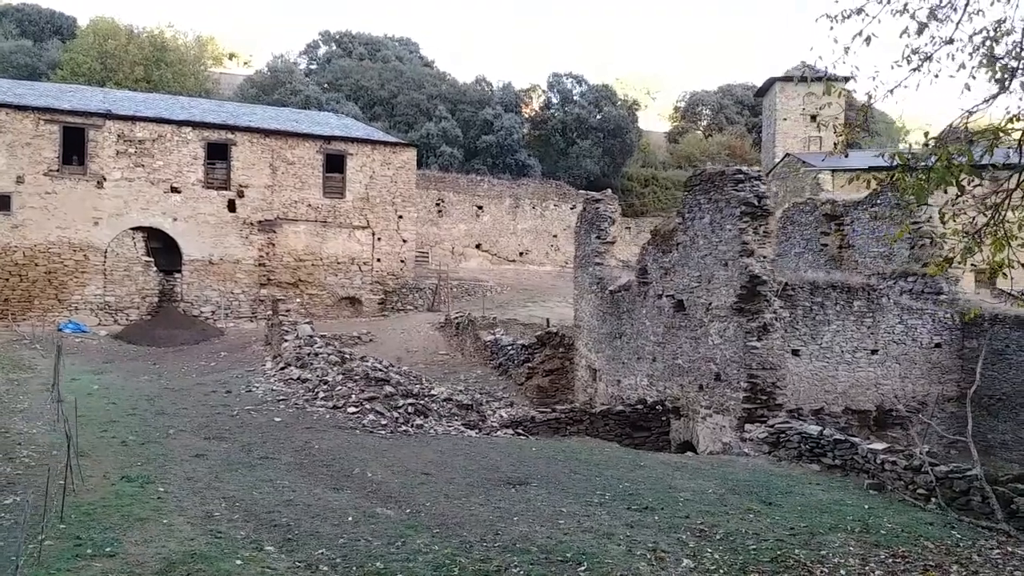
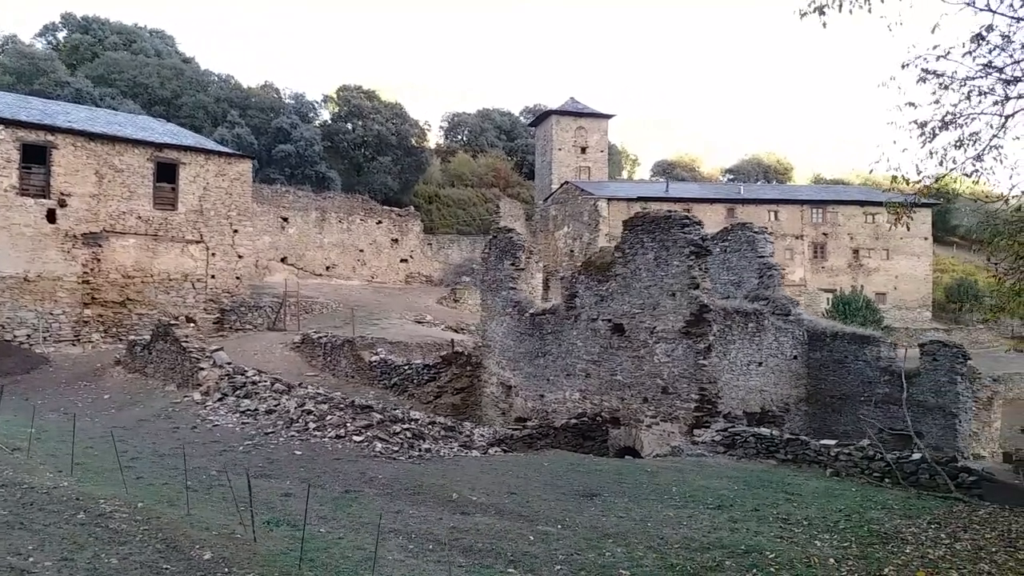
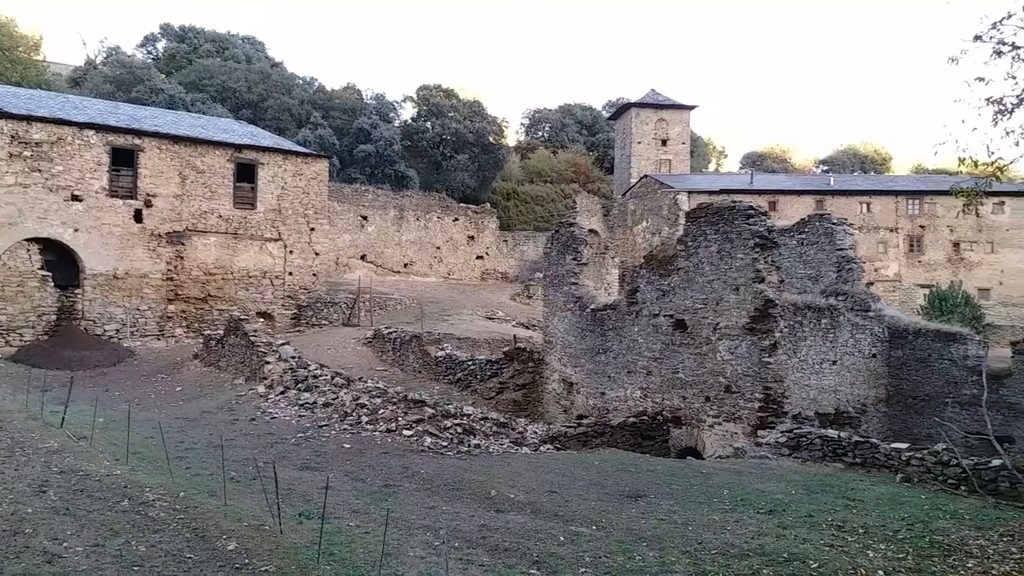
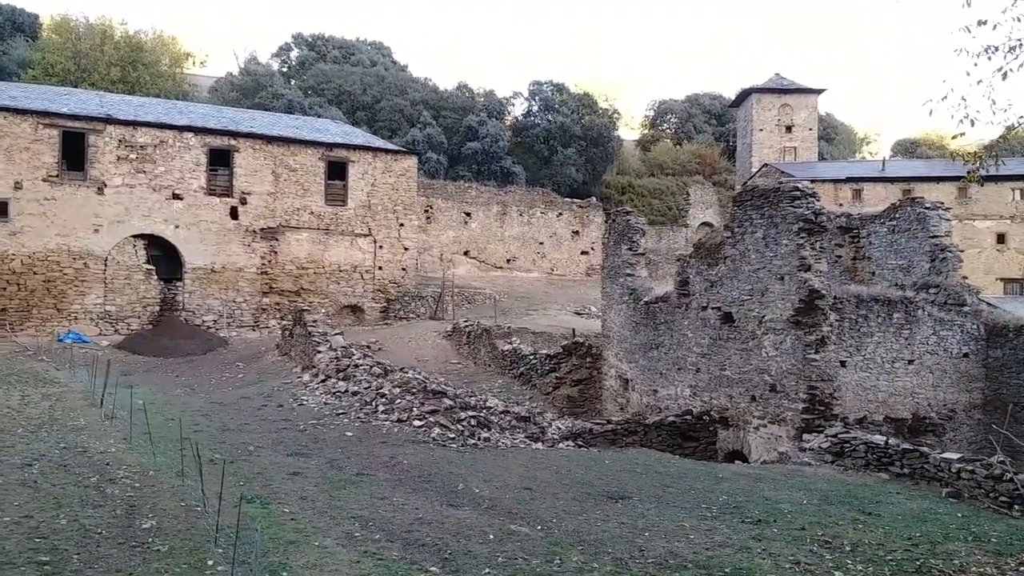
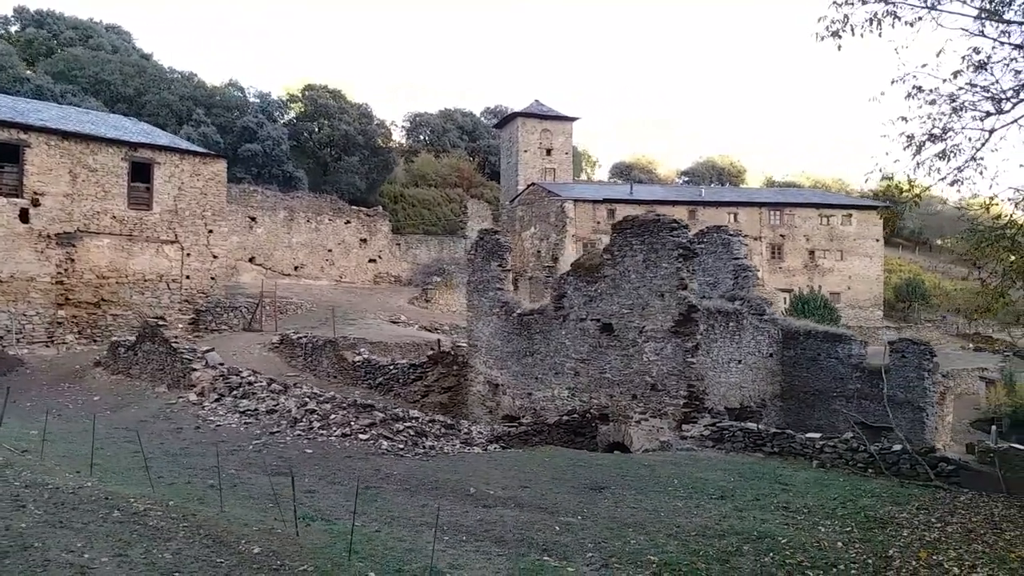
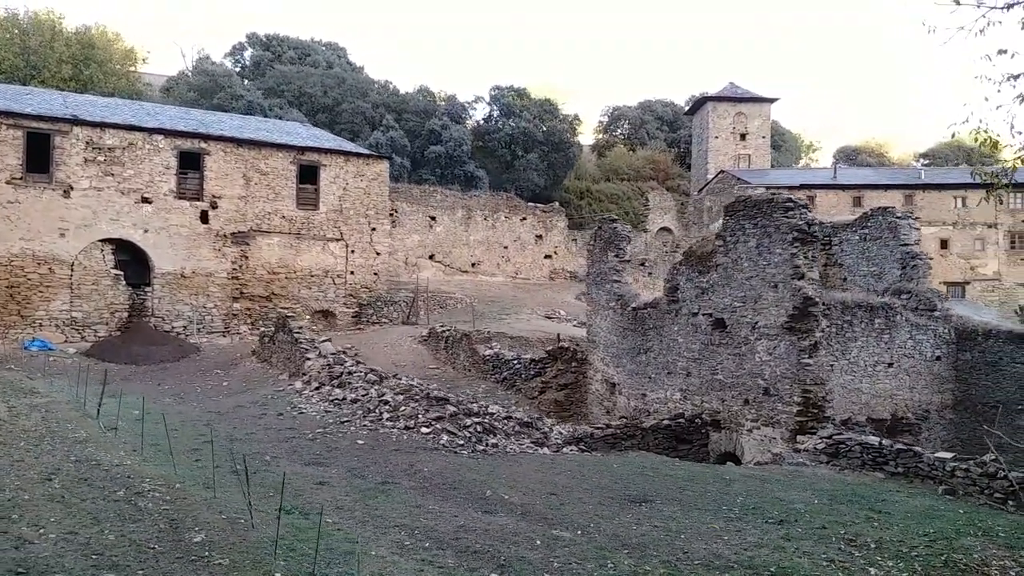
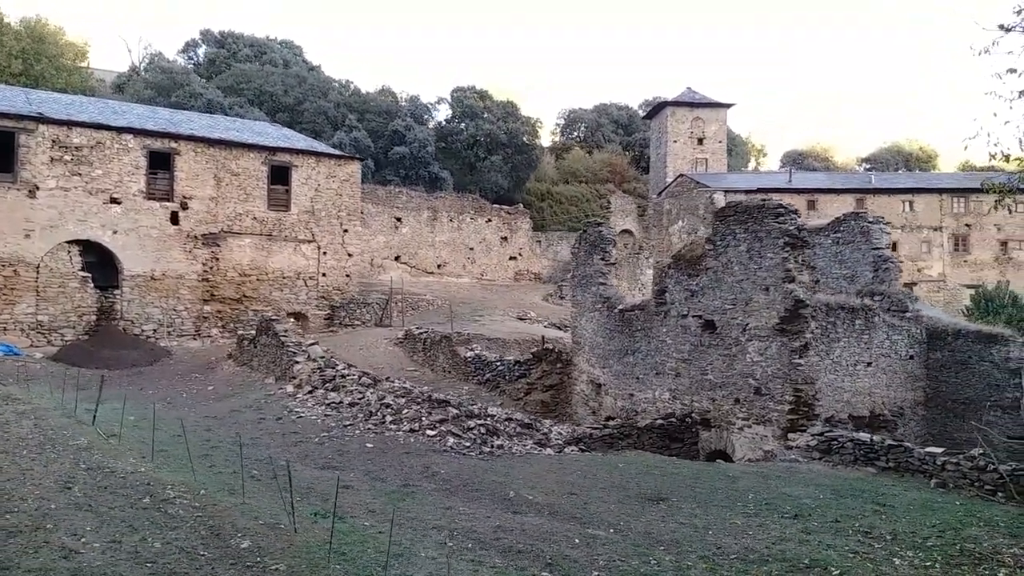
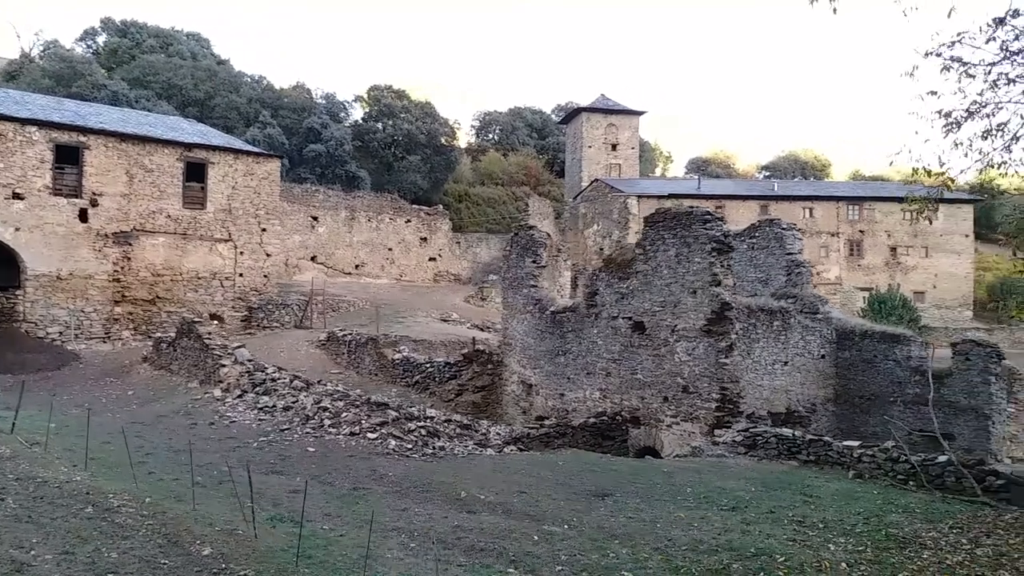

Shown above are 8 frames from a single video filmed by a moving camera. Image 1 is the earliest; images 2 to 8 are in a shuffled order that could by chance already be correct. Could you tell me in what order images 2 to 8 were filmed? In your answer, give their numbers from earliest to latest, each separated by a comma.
4, 6, 7, 3, 8, 2, 5
